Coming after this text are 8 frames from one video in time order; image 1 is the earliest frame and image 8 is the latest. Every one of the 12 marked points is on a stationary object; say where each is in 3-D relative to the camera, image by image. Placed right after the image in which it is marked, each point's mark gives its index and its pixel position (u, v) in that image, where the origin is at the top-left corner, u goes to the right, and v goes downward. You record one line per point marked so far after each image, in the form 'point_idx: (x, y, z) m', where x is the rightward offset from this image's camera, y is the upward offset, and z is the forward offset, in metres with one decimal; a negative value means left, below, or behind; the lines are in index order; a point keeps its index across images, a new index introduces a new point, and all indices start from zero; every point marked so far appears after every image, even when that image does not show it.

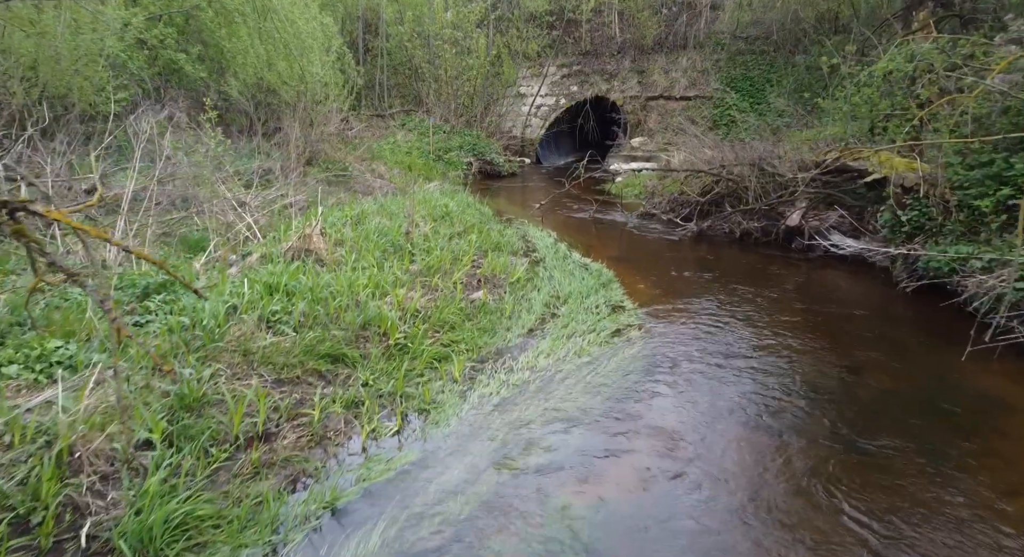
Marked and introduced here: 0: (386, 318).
0: (-0.9, -0.3, +3.5) m
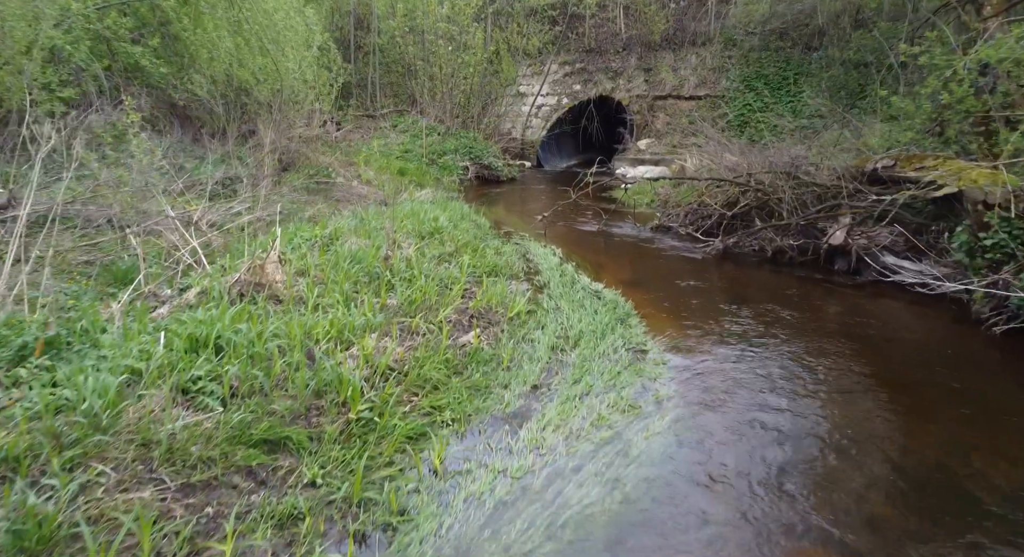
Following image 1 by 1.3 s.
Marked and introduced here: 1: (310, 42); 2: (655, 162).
0: (-0.9, -0.6, +2.7) m
1: (-3.6, +4.2, +9.1) m
2: (+3.3, +2.7, +11.7) m
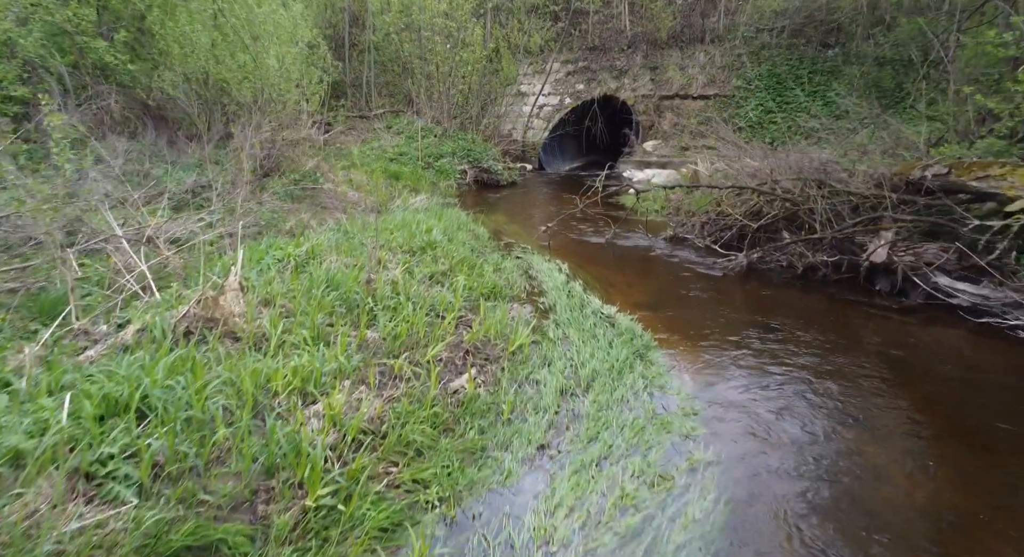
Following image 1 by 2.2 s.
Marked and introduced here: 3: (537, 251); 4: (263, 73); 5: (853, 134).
0: (-0.9, -0.8, +2.2) m
1: (-3.5, +4.0, +8.5) m
2: (+3.3, +2.5, +11.1) m
3: (+0.3, +0.3, +6.1) m
4: (-3.5, +2.9, +7.0) m
5: (+4.0, +1.7, +6.0) m
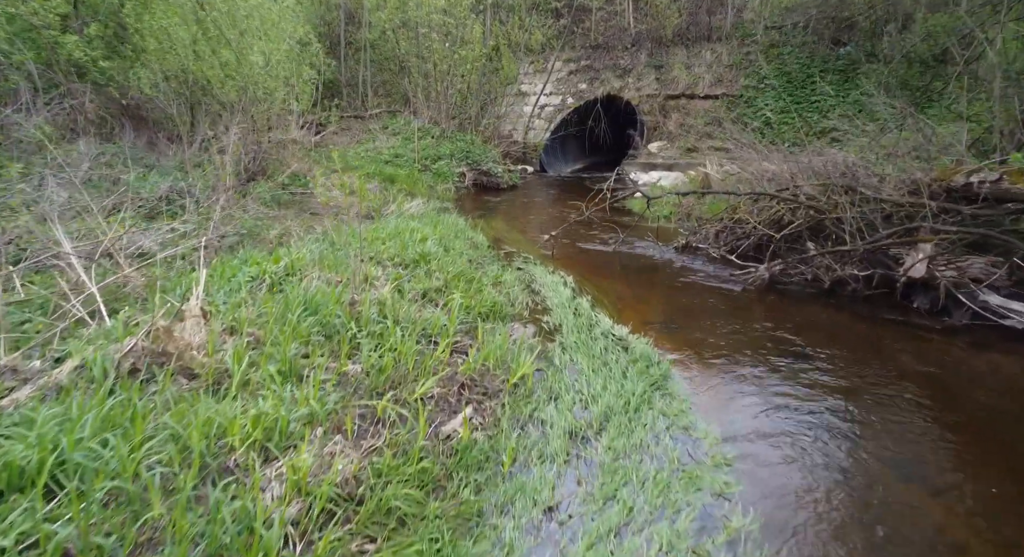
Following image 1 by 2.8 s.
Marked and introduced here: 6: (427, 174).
0: (-0.9, -0.9, +1.7) m
1: (-3.5, +3.9, +8.1) m
2: (+3.3, +2.4, +10.7) m
3: (+0.3, +0.2, +5.7) m
4: (-3.4, +2.7, +6.6) m
5: (+4.0, +1.6, +5.5) m
6: (-1.7, +2.0, +9.9) m
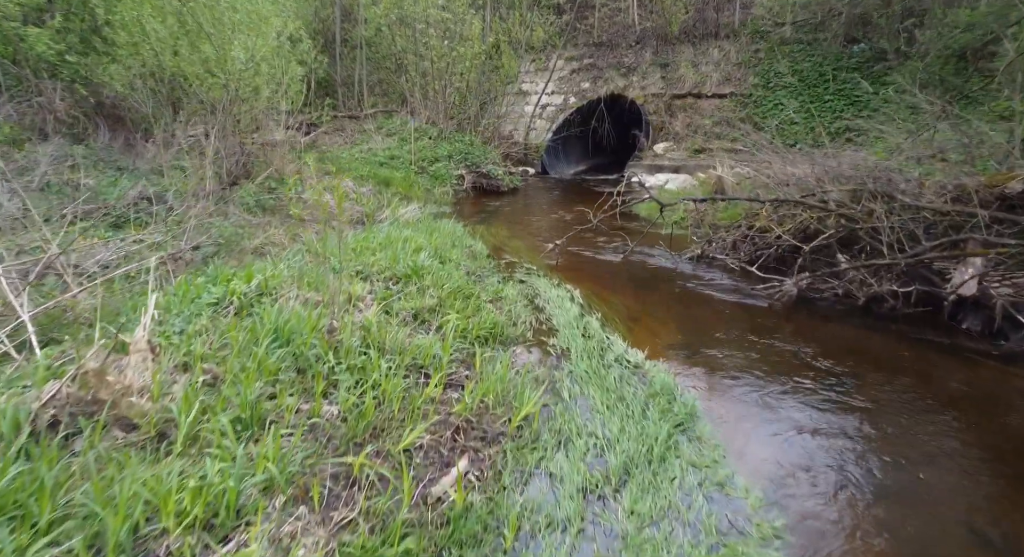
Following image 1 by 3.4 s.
0: (-0.9, -1.0, +1.3) m
1: (-3.5, +3.8, +7.7) m
2: (+3.3, +2.2, +10.3) m
3: (+0.3, +0.1, +5.2) m
4: (-3.4, +2.6, +6.2) m
5: (+4.0, +1.5, +5.1) m
6: (-1.6, +1.9, +9.4) m
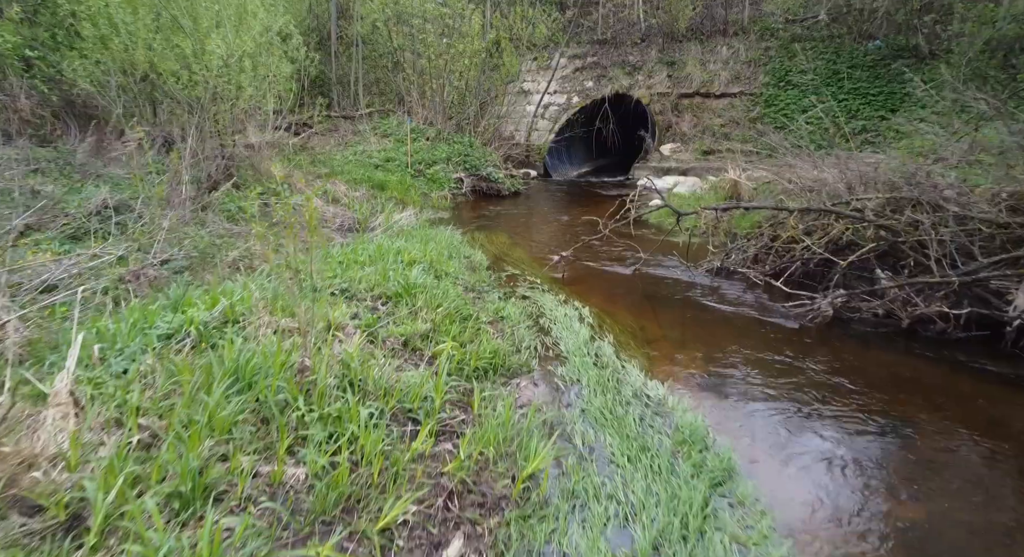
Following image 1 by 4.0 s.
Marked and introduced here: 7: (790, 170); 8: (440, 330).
0: (-0.8, -1.2, +0.9) m
1: (-3.5, +3.6, +7.2) m
2: (+3.3, +2.1, +9.8) m
3: (+0.3, -0.1, +4.8) m
4: (-3.4, +2.4, +5.7) m
5: (+4.1, +1.3, +4.7) m
6: (-1.6, +1.8, +9.0) m
7: (+3.0, +1.2, +5.5) m
8: (-0.5, -0.3, +3.4) m
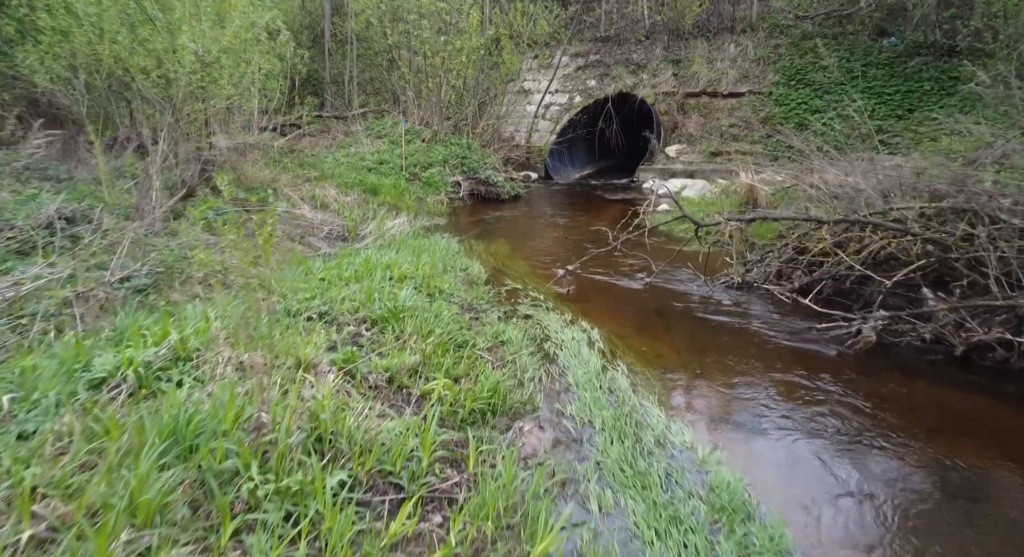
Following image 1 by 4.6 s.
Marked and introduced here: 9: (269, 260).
0: (-0.8, -1.3, +0.4) m
1: (-3.5, +3.5, +6.8) m
2: (+3.3, +1.9, +9.4) m
3: (+0.3, -0.2, +4.4) m
4: (-3.4, +2.3, +5.3) m
5: (+4.1, +1.2, +4.2) m
6: (-1.6, +1.6, +8.6) m
7: (+3.0, +1.1, +5.1) m
8: (-0.5, -0.5, +2.9) m
9: (-2.2, +0.2, +4.5) m
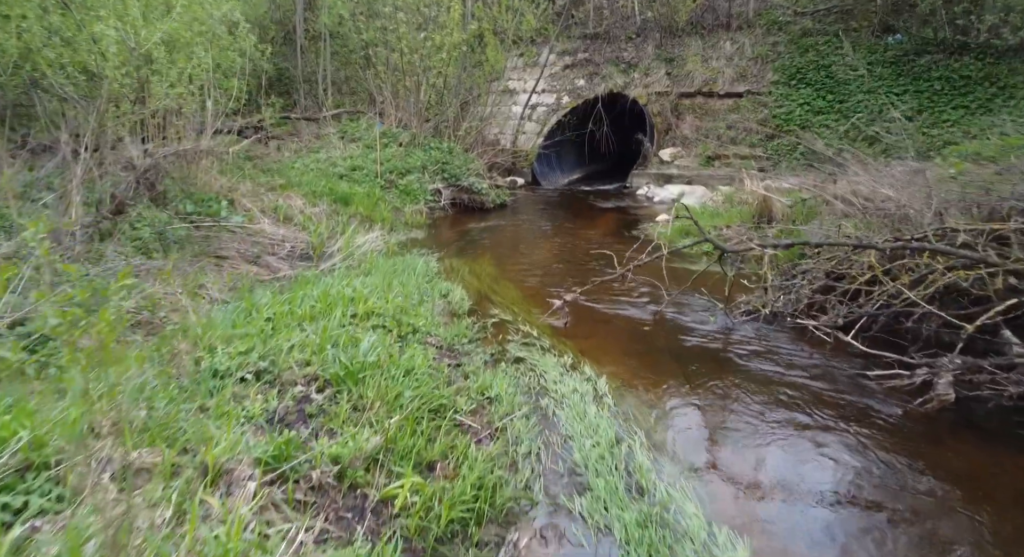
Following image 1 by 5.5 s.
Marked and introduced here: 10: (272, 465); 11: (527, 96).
0: (-0.8, -1.5, -0.3) m
1: (-3.7, +3.2, +6.0) m
2: (+3.1, +1.7, +8.8) m
3: (+0.2, -0.5, +3.7) m
4: (-3.5, +2.0, +4.5) m
5: (+4.0, +1.0, +3.7) m
6: (-1.8, +1.4, +7.8) m
7: (+2.9, +0.8, +4.5) m
8: (-0.5, -0.7, +2.2) m
9: (-2.3, -0.1, +3.8) m
10: (-0.9, -0.7, +2.0) m
11: (+0.4, +4.2, +11.7) m
